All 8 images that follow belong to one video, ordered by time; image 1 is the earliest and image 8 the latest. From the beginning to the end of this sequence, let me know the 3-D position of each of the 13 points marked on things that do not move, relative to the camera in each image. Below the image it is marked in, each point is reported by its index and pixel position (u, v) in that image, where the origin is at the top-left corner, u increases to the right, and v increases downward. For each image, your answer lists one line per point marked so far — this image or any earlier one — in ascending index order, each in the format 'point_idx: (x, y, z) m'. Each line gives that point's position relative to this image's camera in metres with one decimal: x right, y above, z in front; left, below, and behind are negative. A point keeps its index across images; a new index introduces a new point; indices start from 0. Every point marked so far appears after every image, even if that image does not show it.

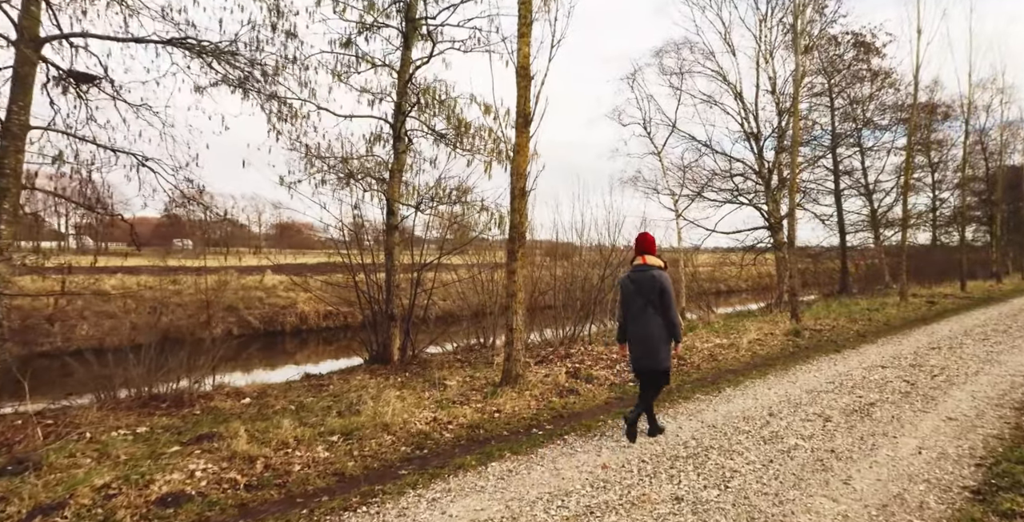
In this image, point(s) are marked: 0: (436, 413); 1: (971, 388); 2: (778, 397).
0: (-0.8, -1.7, +6.1) m
1: (+6.9, -1.9, +8.3) m
2: (+3.6, -1.9, +7.6) m
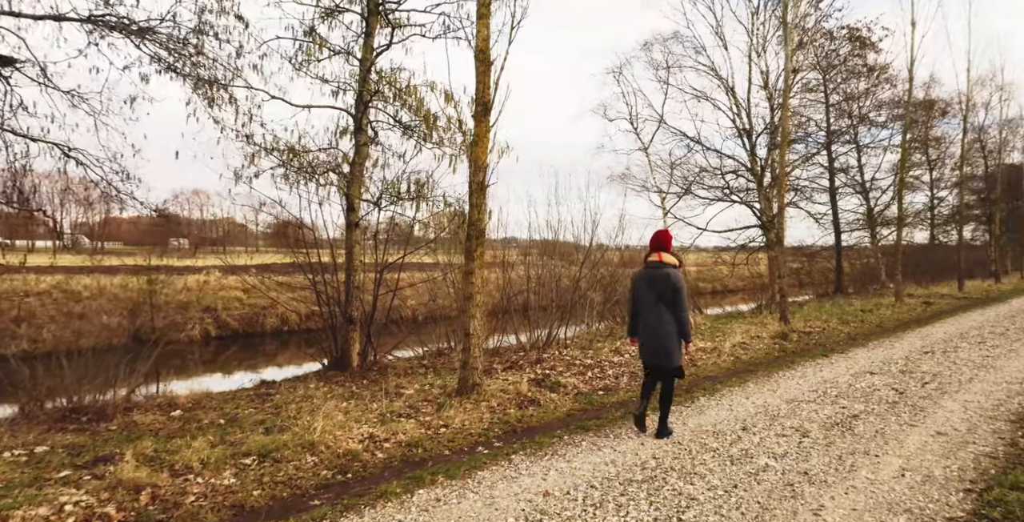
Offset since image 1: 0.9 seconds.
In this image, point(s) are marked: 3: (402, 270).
0: (-1.4, -1.7, +5.6) m
1: (+6.3, -1.9, +7.8) m
2: (+3.1, -1.9, +7.0) m
3: (-2.0, -0.1, +9.8) m
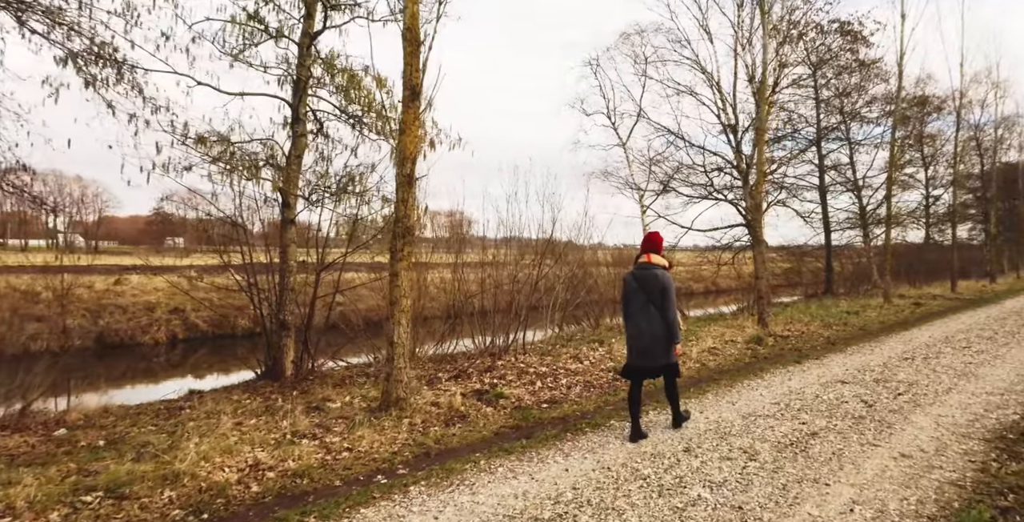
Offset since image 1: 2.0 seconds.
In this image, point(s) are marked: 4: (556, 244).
0: (-2.2, -1.7, +4.9) m
1: (+5.5, -1.9, +7.2) m
2: (+2.2, -1.9, +6.4) m
3: (-2.8, -0.1, +9.2) m
4: (+0.9, +0.4, +11.9) m
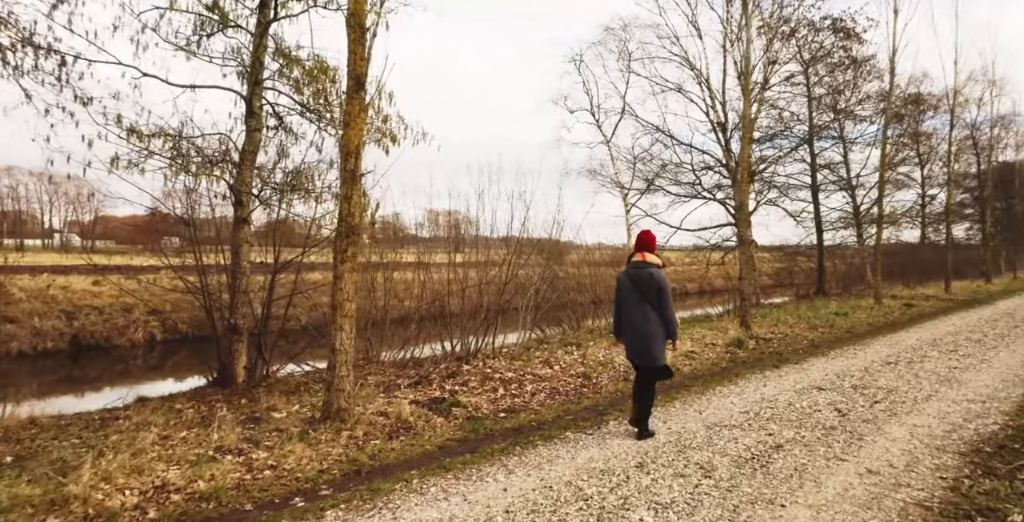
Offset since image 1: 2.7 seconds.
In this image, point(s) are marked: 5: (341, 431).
0: (-2.8, -1.7, +4.6) m
1: (+4.9, -2.0, +6.9) m
2: (+1.7, -1.9, +6.1) m
3: (-3.4, -0.2, +8.9) m
4: (+0.4, +0.3, +11.6) m
5: (-1.8, -1.7, +5.7) m
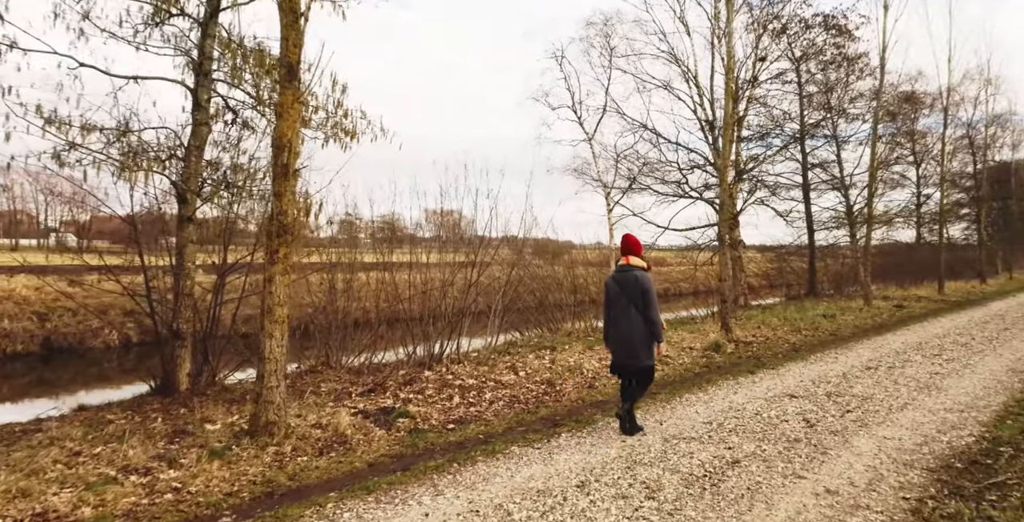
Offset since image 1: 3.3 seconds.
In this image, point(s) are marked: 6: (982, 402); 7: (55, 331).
0: (-3.4, -1.8, +4.2) m
1: (+4.3, -2.0, +6.5) m
2: (+1.1, -2.0, +5.7) m
3: (-4.0, -0.2, +8.5) m
4: (-0.2, +0.3, +11.2) m
5: (-2.4, -1.8, +5.3) m
6: (+6.7, -2.0, +7.9) m
7: (-15.2, -2.3, +18.5) m
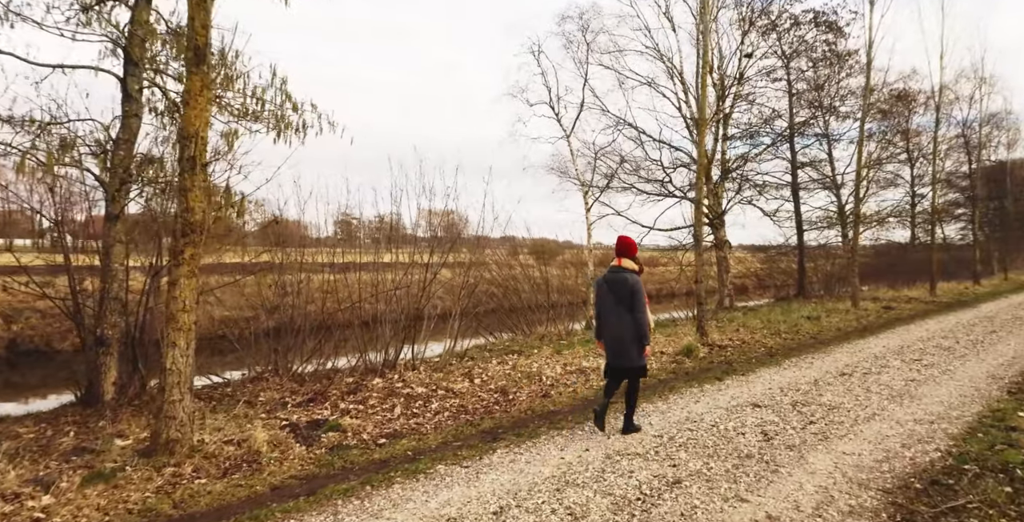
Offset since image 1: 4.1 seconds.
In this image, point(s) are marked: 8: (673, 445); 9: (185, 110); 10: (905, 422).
0: (-4.1, -1.8, +3.8) m
1: (+3.6, -2.0, +6.1) m
2: (+0.4, -2.0, +5.3) m
3: (-4.7, -0.2, +8.0) m
4: (-1.0, +0.3, +10.8) m
5: (-3.1, -1.8, +4.9) m
6: (+6.0, -2.0, +7.5) m
7: (-16.0, -2.4, +18.1) m
8: (+1.8, -2.0, +6.1) m
9: (-3.2, +1.4, +5.4) m
10: (+5.0, -2.0, +7.1) m
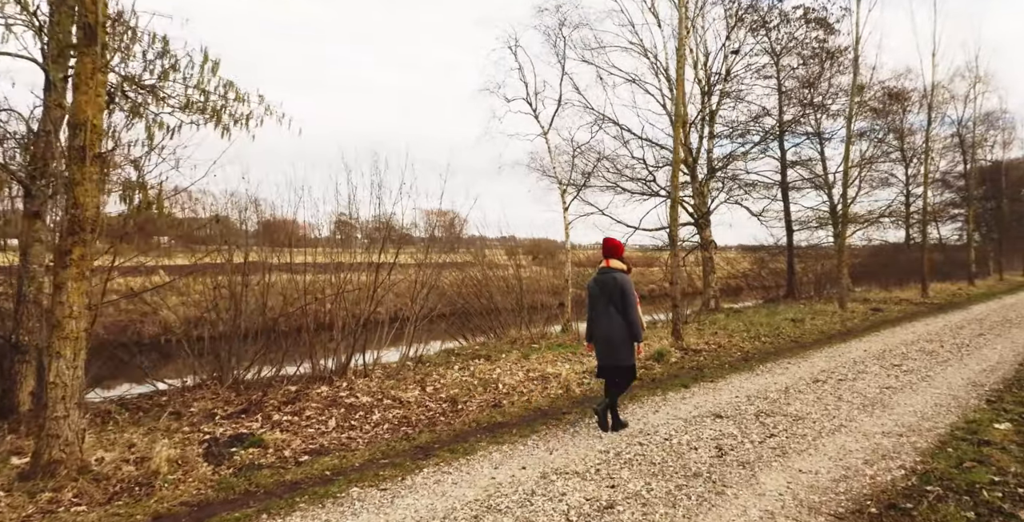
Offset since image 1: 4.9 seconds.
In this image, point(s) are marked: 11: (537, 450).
0: (-4.8, -1.8, +3.3) m
1: (+2.9, -2.1, +5.6) m
2: (-0.3, -2.0, +4.8) m
3: (-5.4, -0.2, +7.6) m
4: (-1.7, +0.3, +10.4) m
5: (-3.8, -1.8, +4.5) m
6: (+5.3, -2.1, +7.1) m
7: (-16.7, -2.4, +17.6) m
8: (+1.1, -2.0, +5.7) m
9: (-3.9, +1.4, +5.0) m
10: (+4.3, -2.1, +6.7) m
11: (+0.3, -2.0, +6.0) m
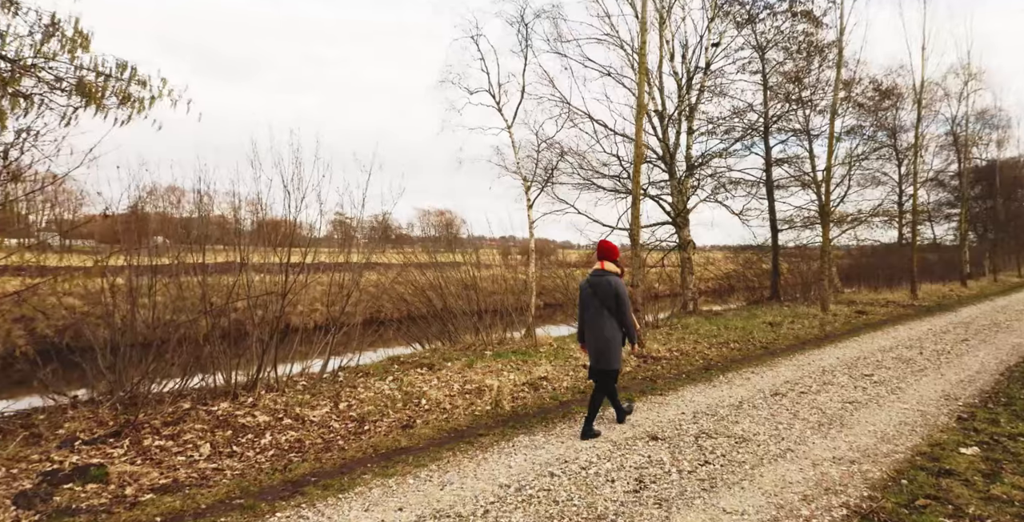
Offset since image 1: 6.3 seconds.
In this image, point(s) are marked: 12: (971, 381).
0: (-5.8, -1.9, +2.5) m
1: (+1.9, -2.1, +4.8) m
2: (-1.4, -2.1, +4.0) m
3: (-6.4, -0.3, +6.8) m
4: (-2.7, +0.2, +9.5) m
5: (-4.8, -1.9, +3.7) m
6: (+4.2, -2.1, +6.3) m
7: (-17.8, -2.4, +16.8) m
8: (0.0, -2.1, +4.9) m
9: (-4.9, +1.3, +4.2) m
10: (+3.2, -2.1, +5.9) m
11: (-0.8, -2.1, +5.2) m
12: (+8.0, -2.1, +9.7) m
